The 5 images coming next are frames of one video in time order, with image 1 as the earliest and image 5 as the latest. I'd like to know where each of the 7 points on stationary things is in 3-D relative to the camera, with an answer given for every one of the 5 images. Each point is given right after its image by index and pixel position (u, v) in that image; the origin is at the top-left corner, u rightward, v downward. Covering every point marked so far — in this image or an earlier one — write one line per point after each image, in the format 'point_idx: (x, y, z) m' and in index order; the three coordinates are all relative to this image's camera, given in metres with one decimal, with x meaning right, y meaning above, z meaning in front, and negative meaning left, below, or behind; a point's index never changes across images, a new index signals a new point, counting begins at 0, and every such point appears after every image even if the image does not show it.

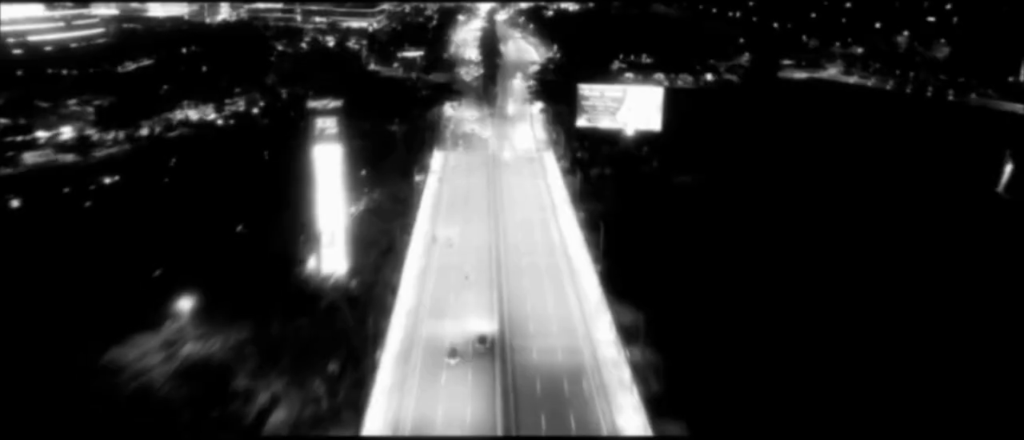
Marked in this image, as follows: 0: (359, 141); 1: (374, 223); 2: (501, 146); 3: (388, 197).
0: (-3.1, +1.5, +16.7) m
1: (-1.9, -0.1, +11.3) m
2: (-0.2, +1.5, +17.0) m
3: (-1.9, +0.3, +12.6) m
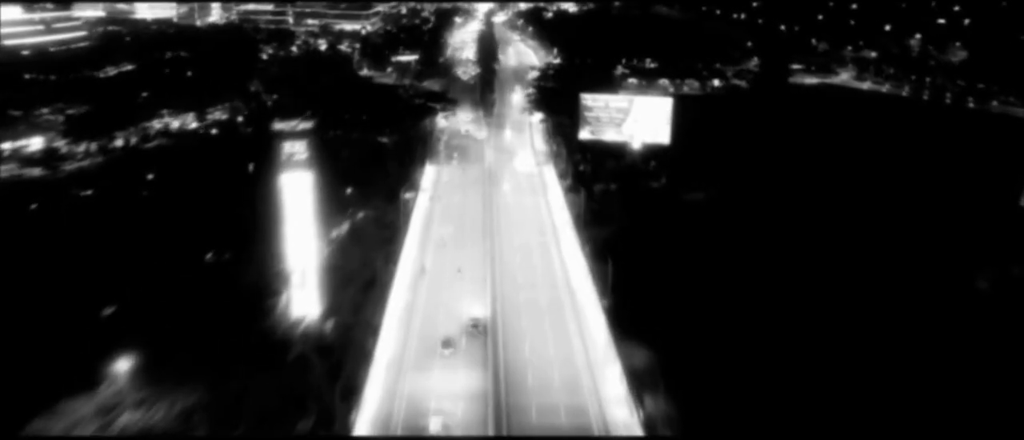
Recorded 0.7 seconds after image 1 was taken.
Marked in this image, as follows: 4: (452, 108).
0: (-3.1, +1.1, +15.6) m
1: (-2.0, -0.4, +10.3) m
2: (-0.3, +1.2, +15.9) m
3: (-2.0, 0.0, +11.5) m
4: (-1.5, +2.4, +19.2) m
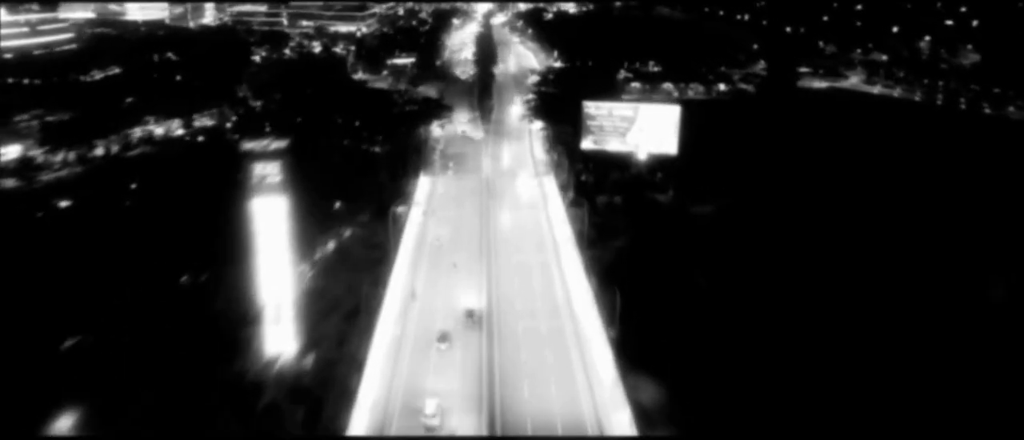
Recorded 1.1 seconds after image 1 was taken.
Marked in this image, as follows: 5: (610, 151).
0: (-3.1, +0.9, +14.9) m
1: (-2.0, -0.7, +9.5) m
2: (-0.3, +0.9, +15.2) m
3: (-2.0, -0.3, +10.8) m
4: (-1.5, +2.2, +18.5) m
5: (+1.6, +1.1, +13.4) m
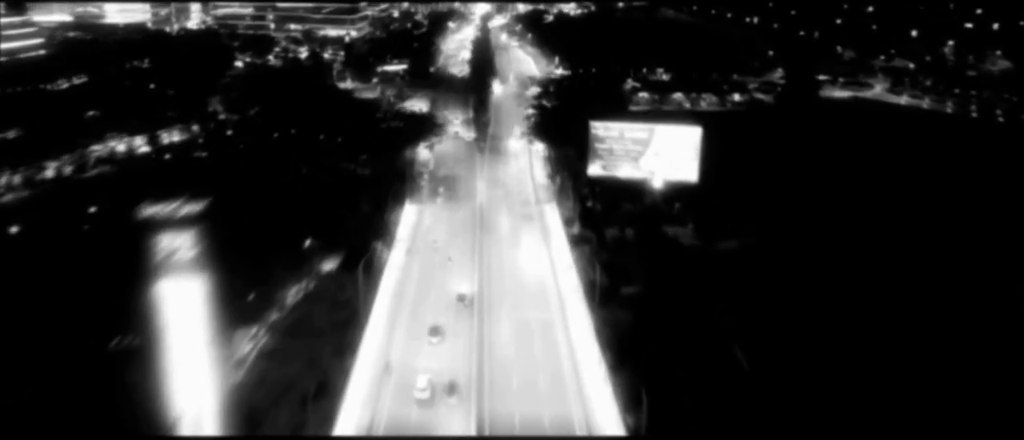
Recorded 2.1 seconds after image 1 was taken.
0: (-3.2, +0.4, +13.2) m
1: (-2.0, -1.2, +7.9) m
2: (-0.3, +0.4, +13.5) m
3: (-2.0, -0.8, +9.1) m
4: (-1.6, +1.7, +16.8) m
5: (+1.6, +0.6, +11.8) m
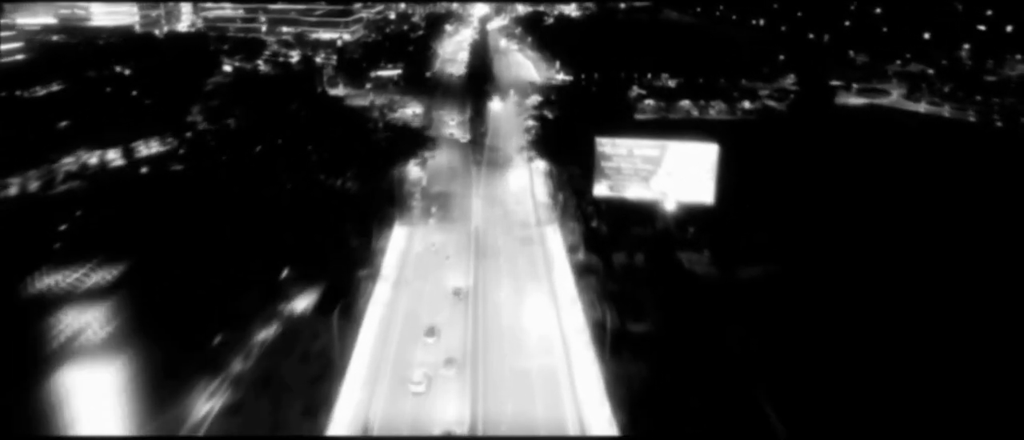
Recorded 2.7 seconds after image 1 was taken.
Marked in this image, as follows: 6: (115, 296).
0: (-3.2, +0.1, +12.2) m
1: (-2.1, -1.5, +6.9) m
2: (-0.3, +0.1, +12.5) m
3: (-2.0, -1.1, +8.1) m
4: (-1.6, +1.3, +15.8) m
5: (+1.5, +0.3, +10.8) m
6: (-4.7, -1.0, +9.6) m
